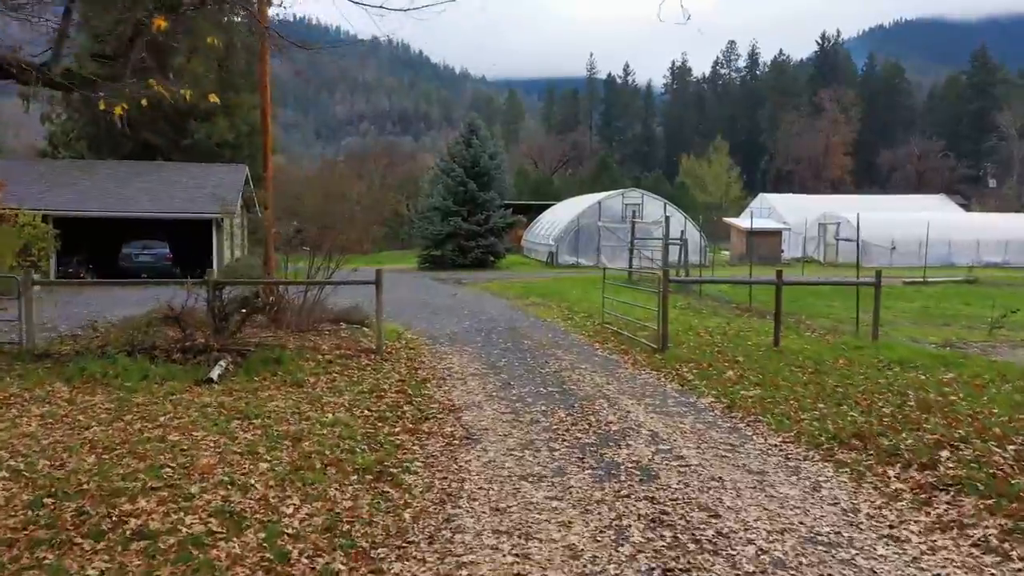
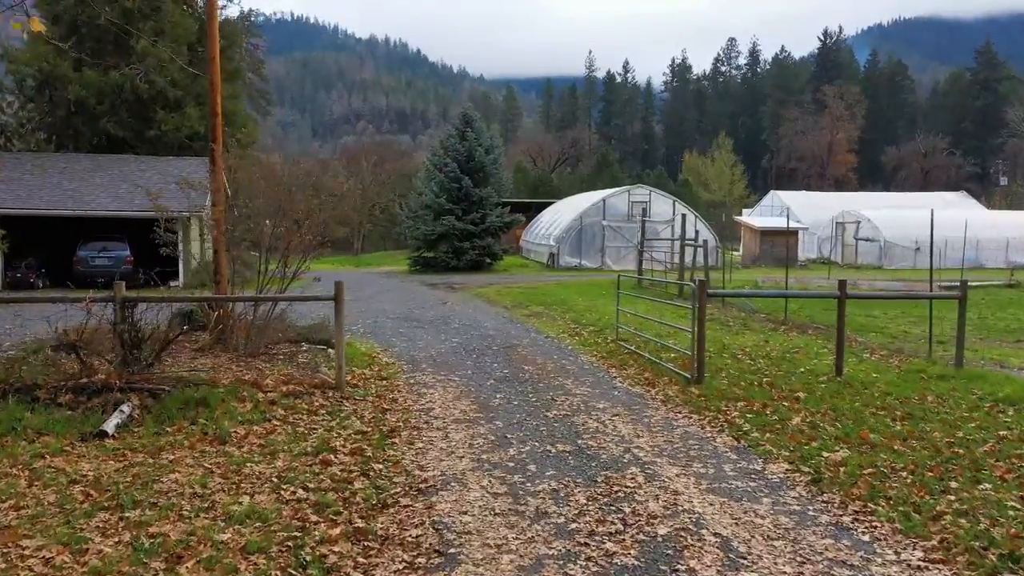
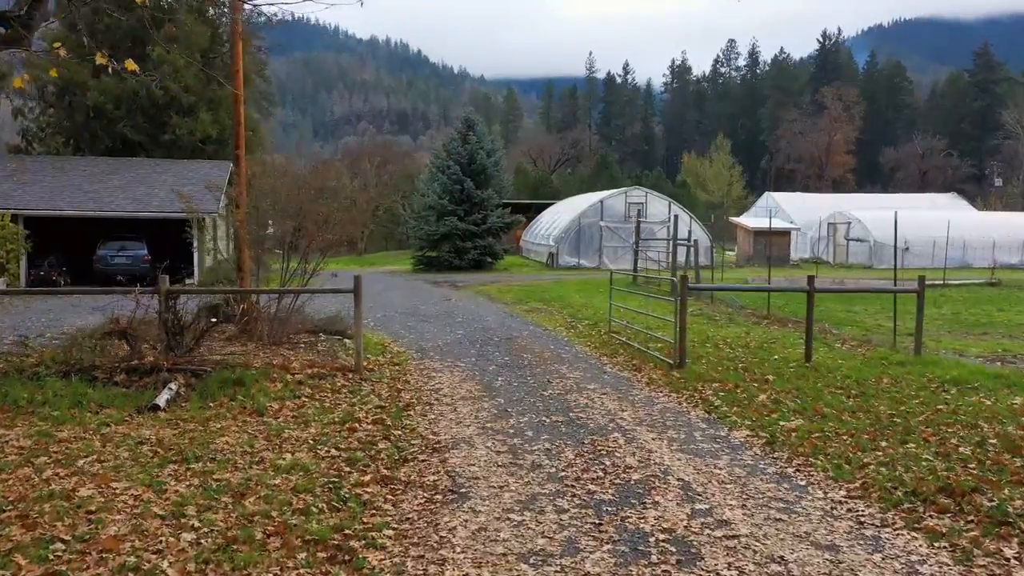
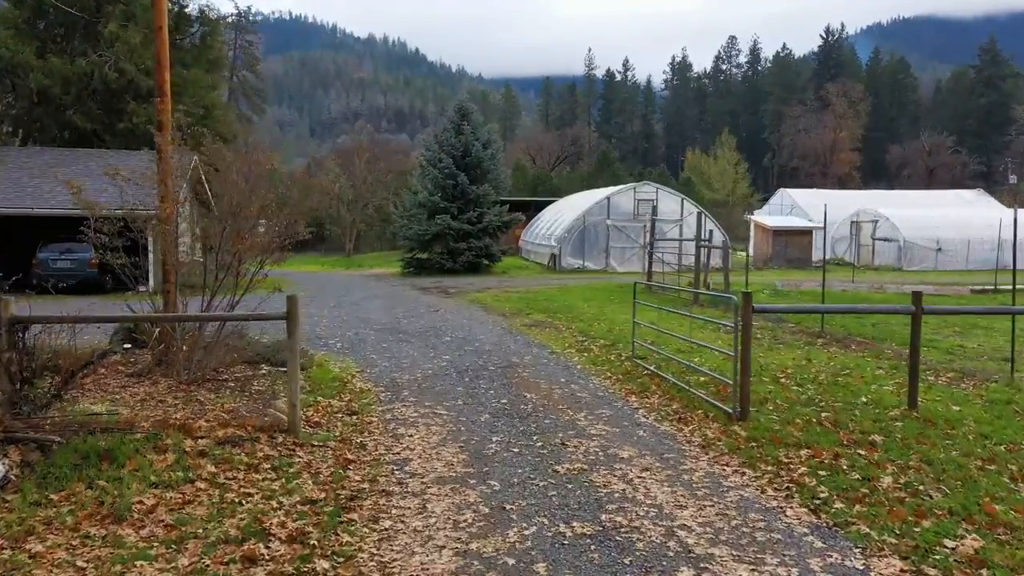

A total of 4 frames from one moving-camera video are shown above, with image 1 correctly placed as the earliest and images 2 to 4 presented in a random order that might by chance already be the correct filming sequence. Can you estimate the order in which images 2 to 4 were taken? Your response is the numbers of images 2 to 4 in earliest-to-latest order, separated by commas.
3, 2, 4
